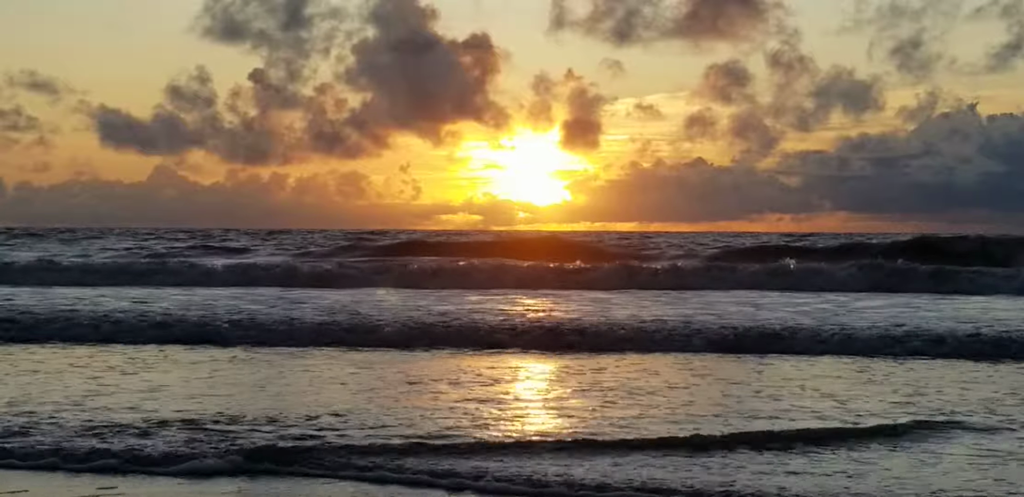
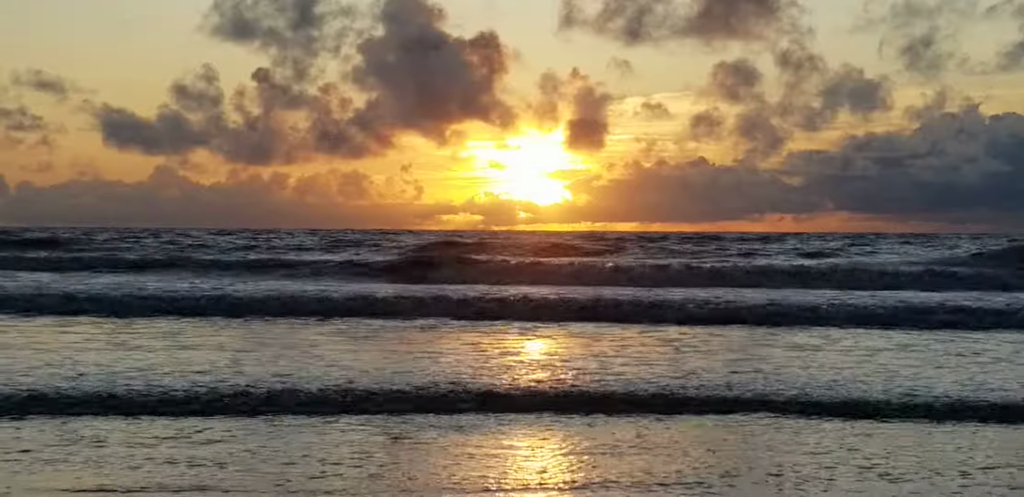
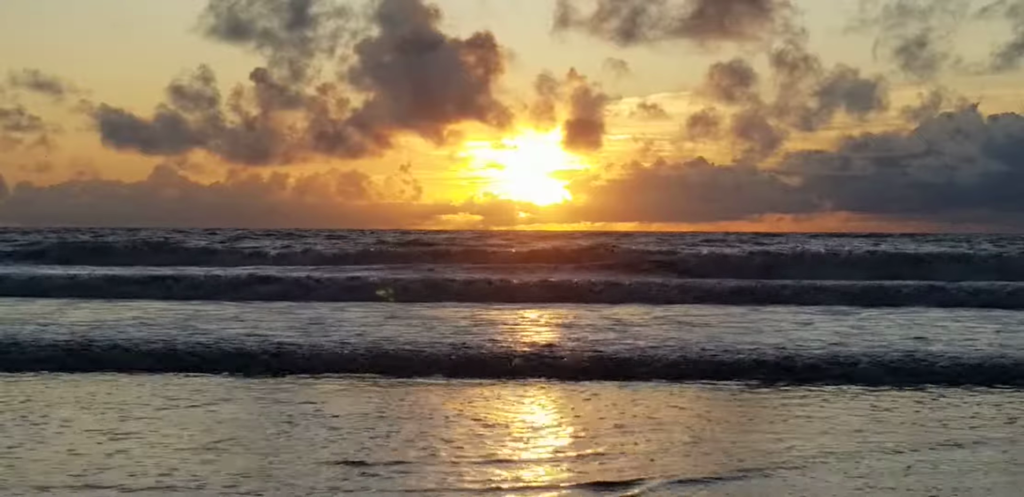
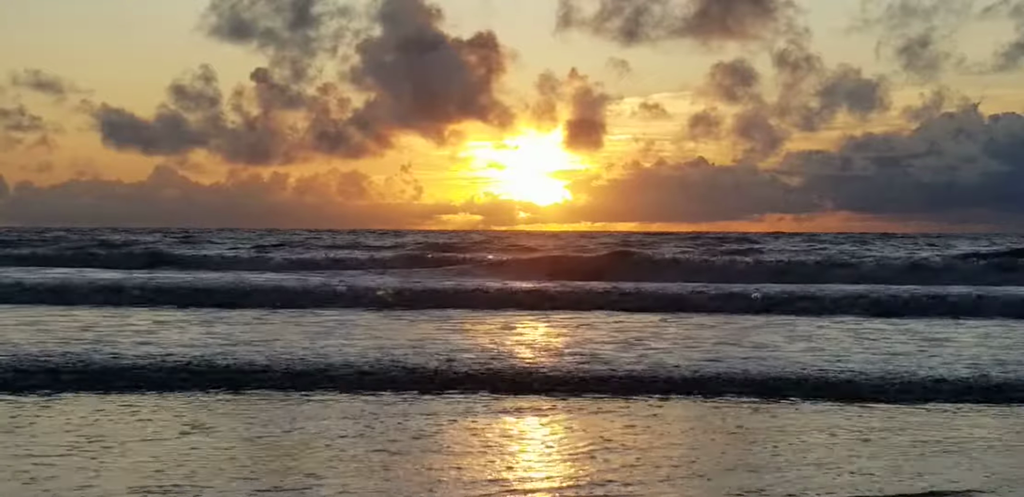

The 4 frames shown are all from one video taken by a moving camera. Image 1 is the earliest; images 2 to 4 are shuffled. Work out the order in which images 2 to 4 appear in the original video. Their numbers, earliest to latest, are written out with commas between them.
3, 4, 2
